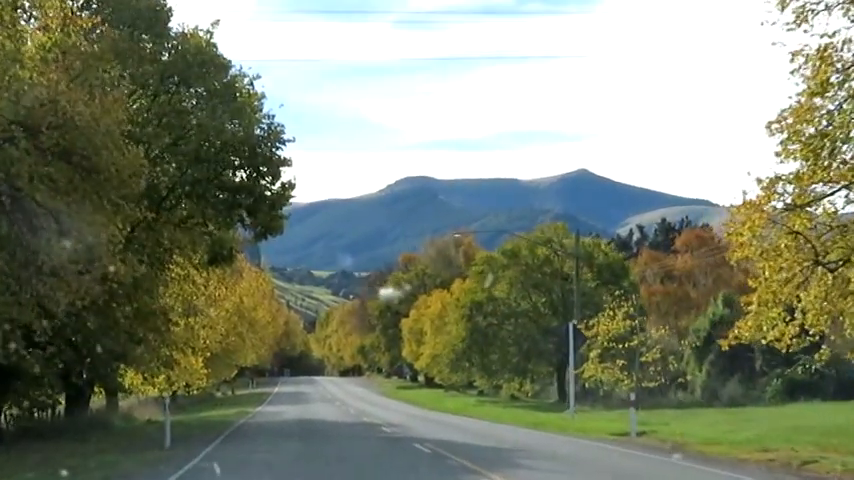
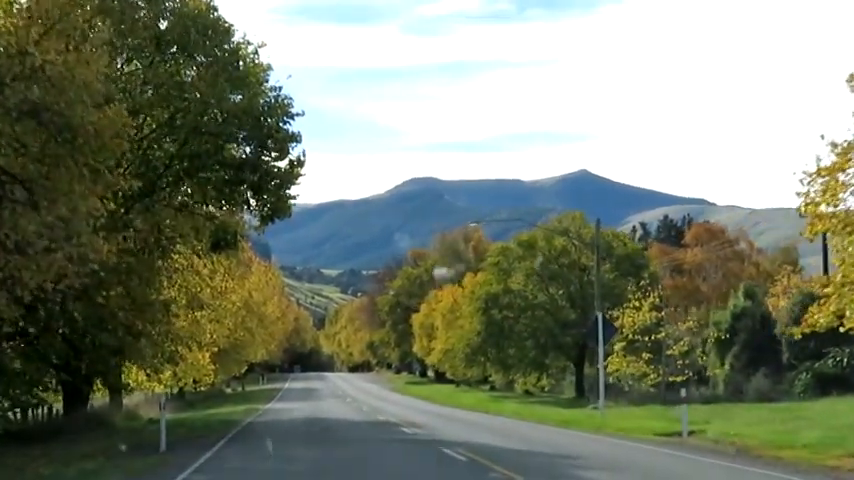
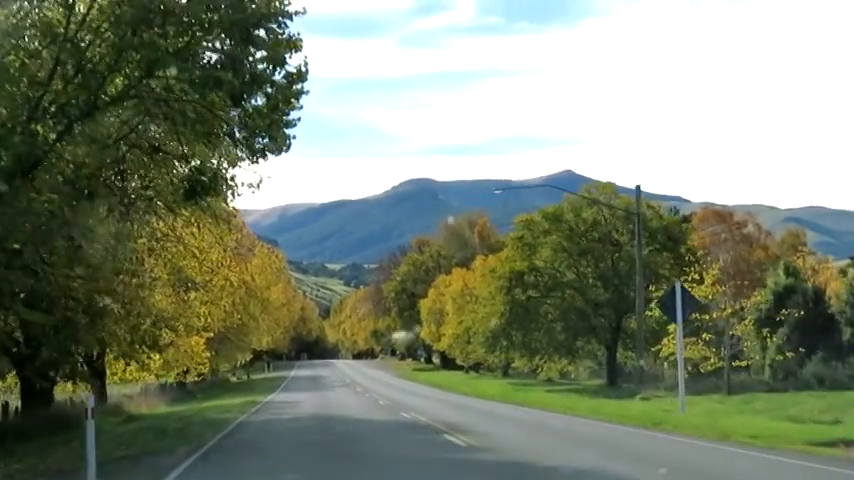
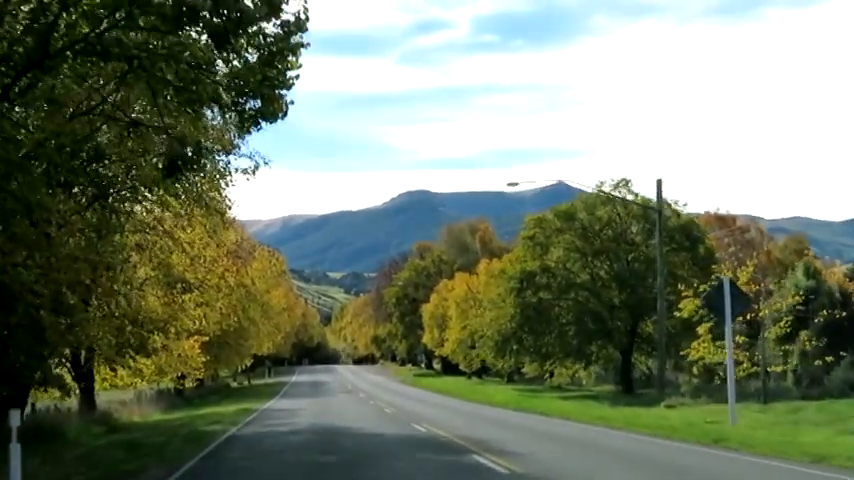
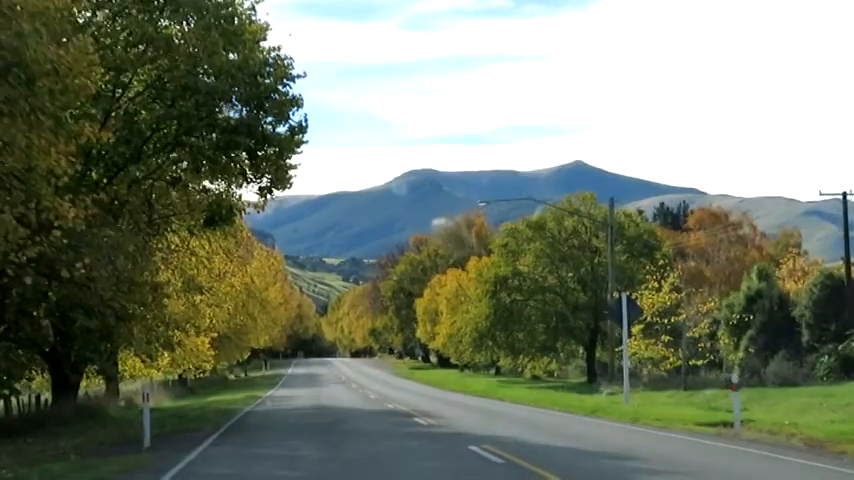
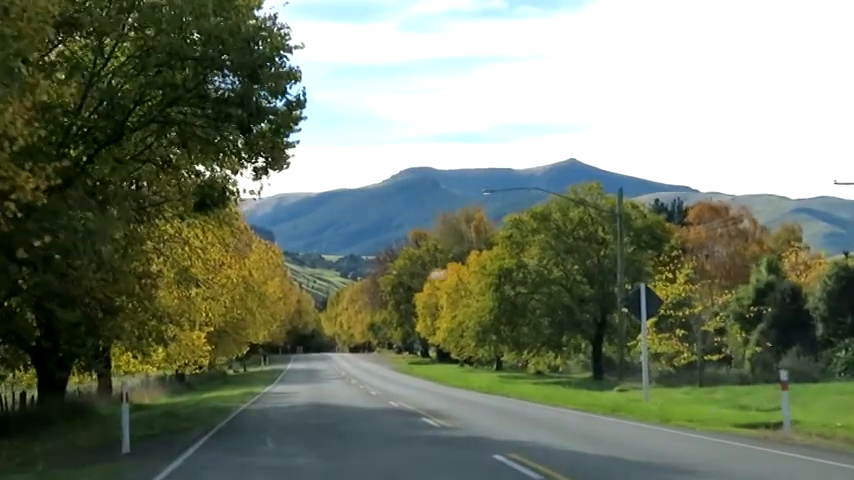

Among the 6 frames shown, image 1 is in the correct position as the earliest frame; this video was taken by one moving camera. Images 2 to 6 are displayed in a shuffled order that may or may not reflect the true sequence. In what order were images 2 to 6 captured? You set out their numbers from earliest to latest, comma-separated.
2, 5, 6, 3, 4
